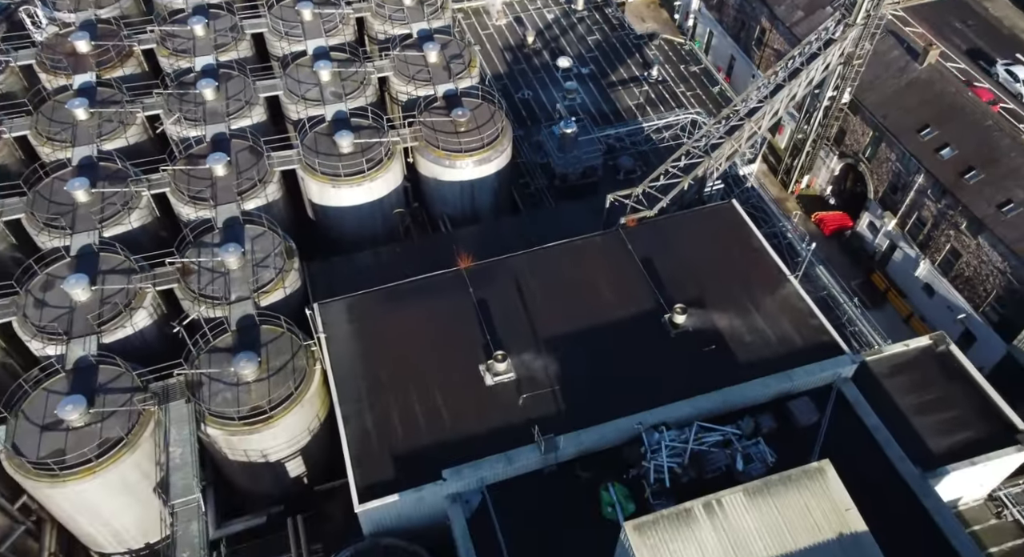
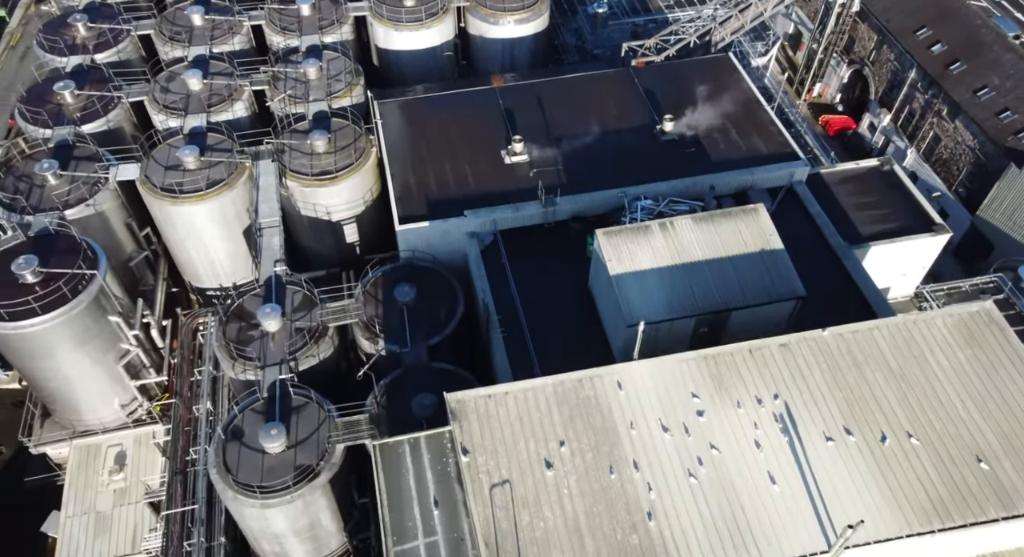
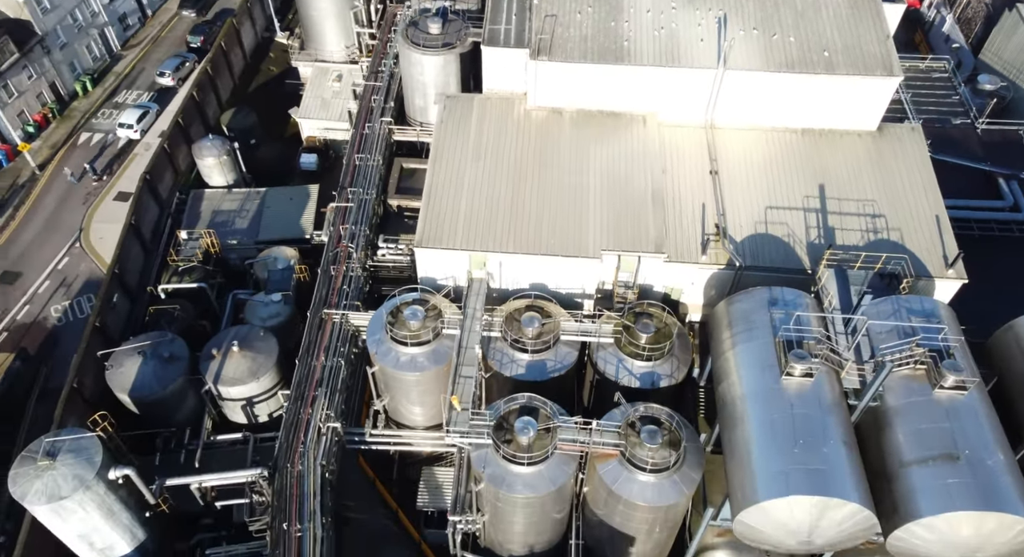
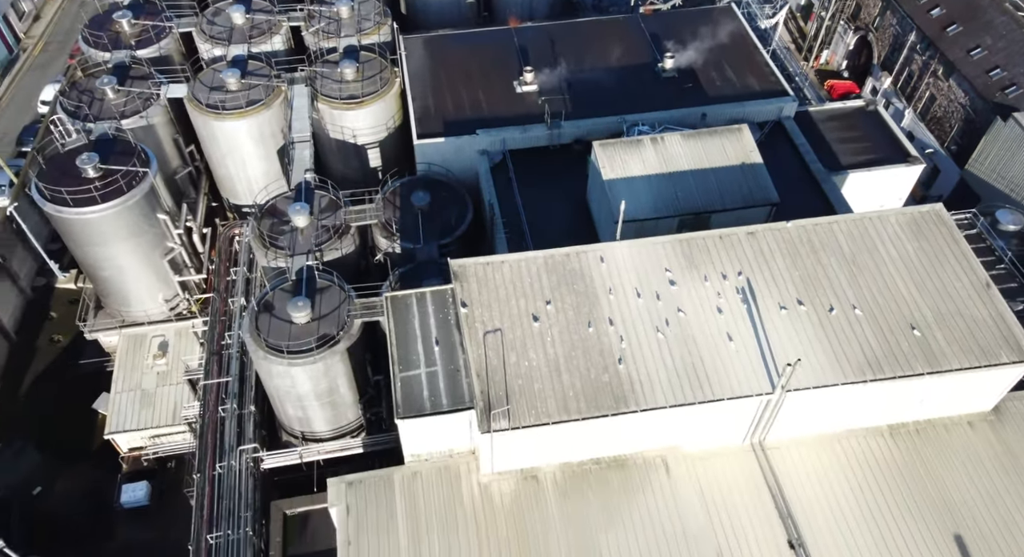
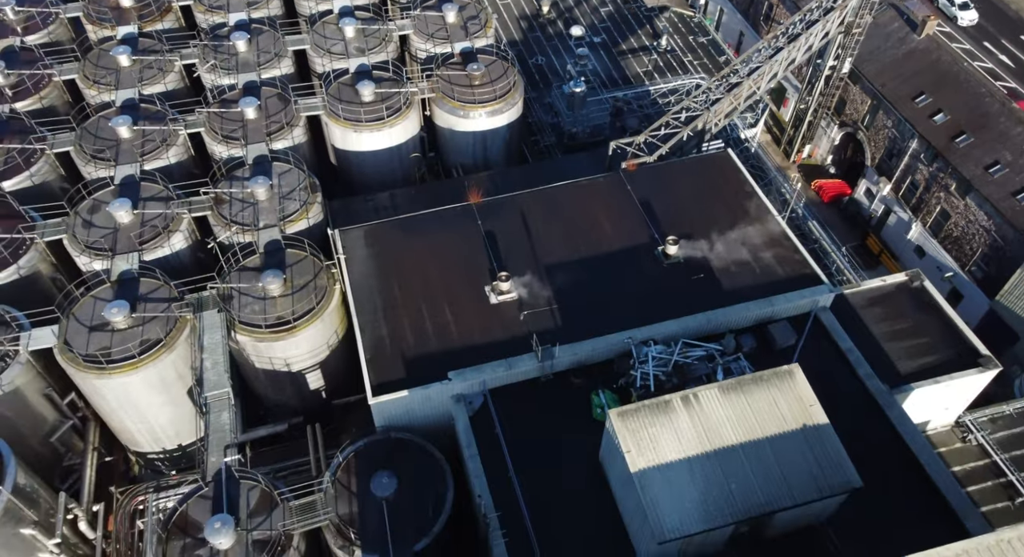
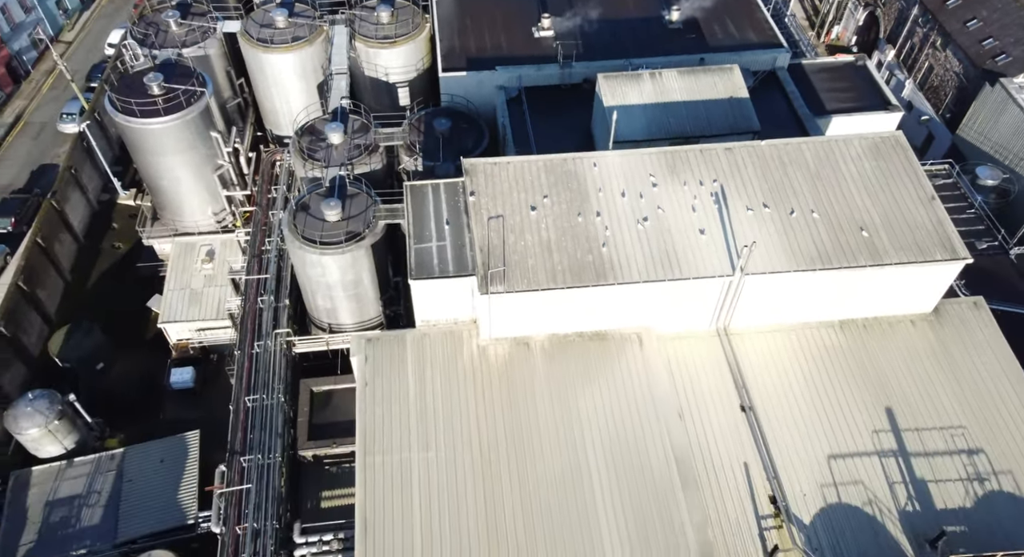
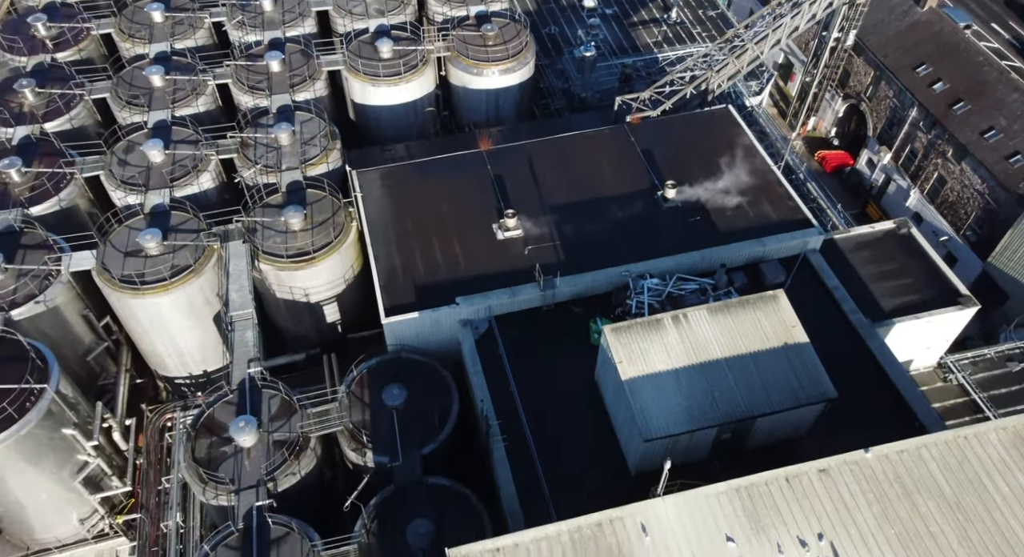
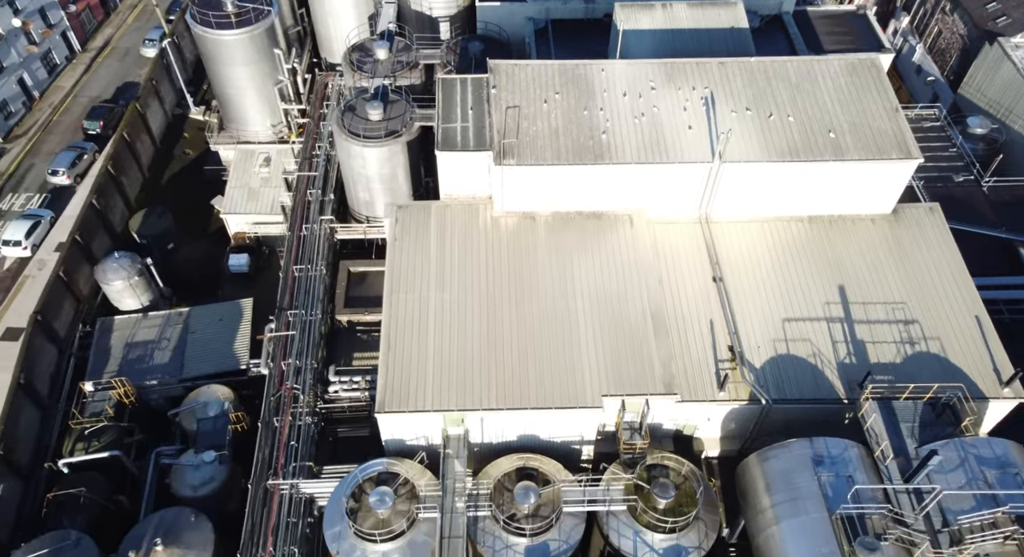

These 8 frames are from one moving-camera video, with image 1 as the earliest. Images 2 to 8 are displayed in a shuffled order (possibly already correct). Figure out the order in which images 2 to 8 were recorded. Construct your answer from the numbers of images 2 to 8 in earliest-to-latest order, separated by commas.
5, 7, 2, 4, 6, 8, 3
